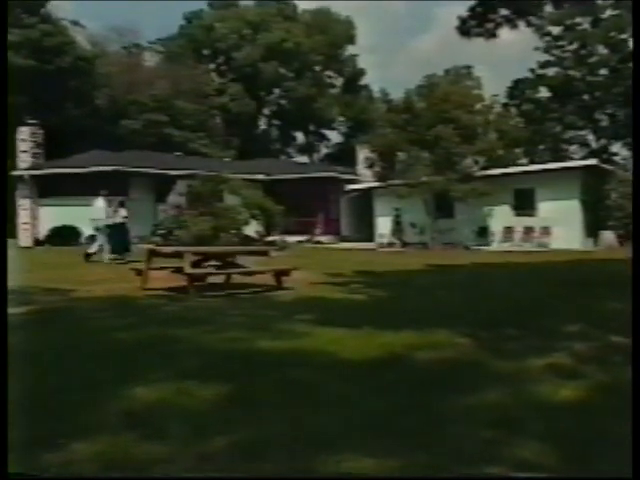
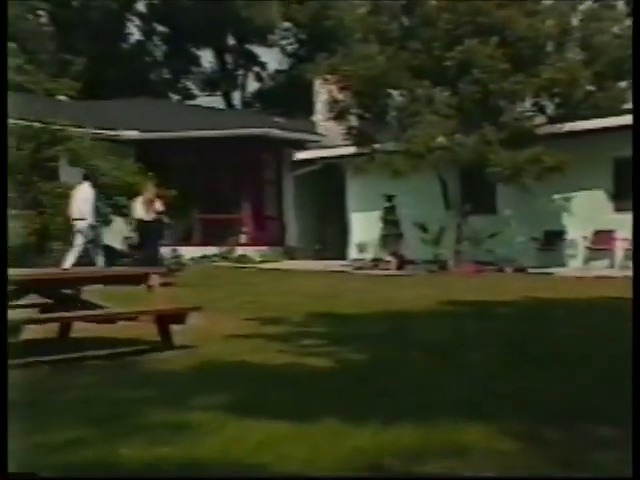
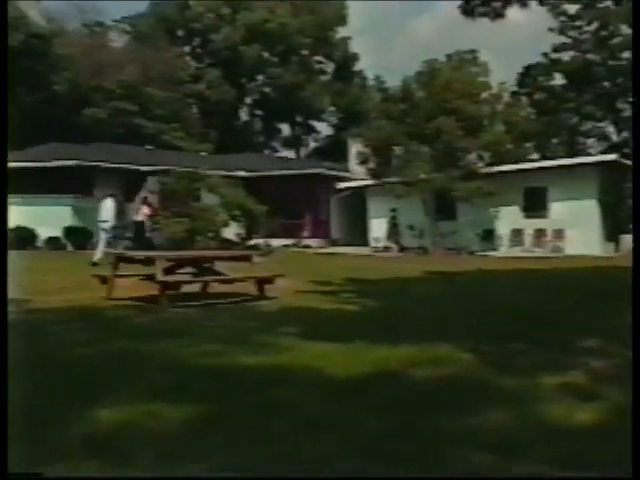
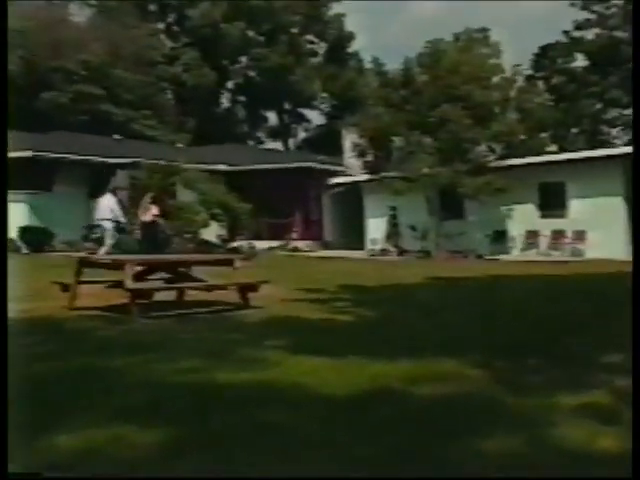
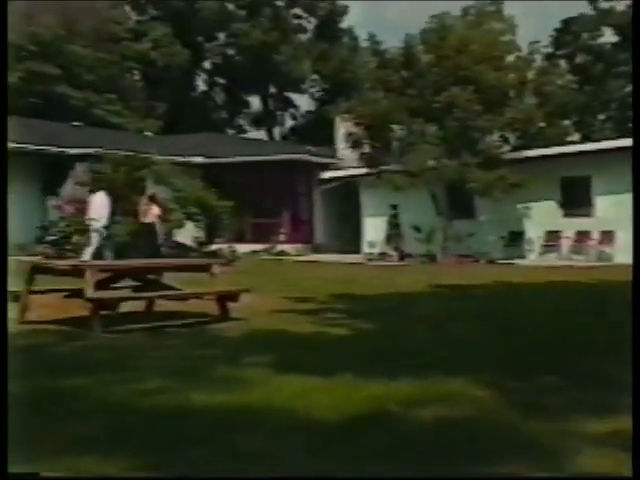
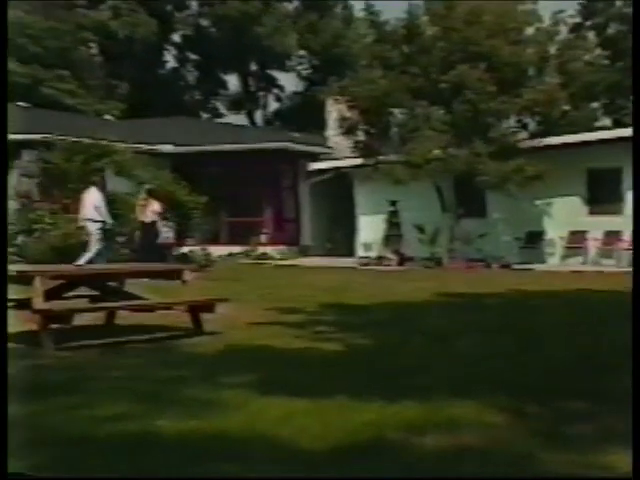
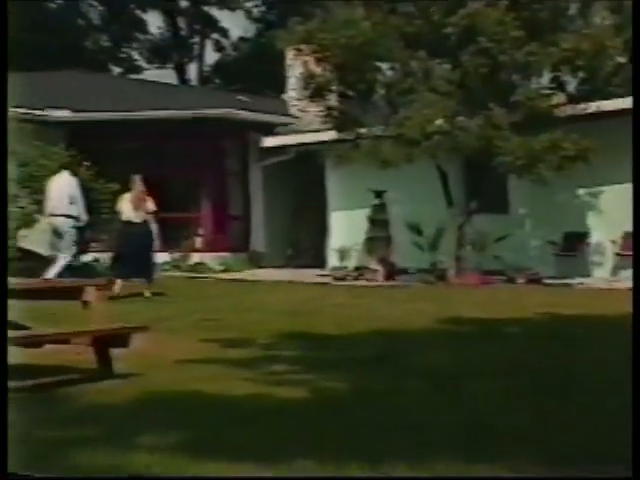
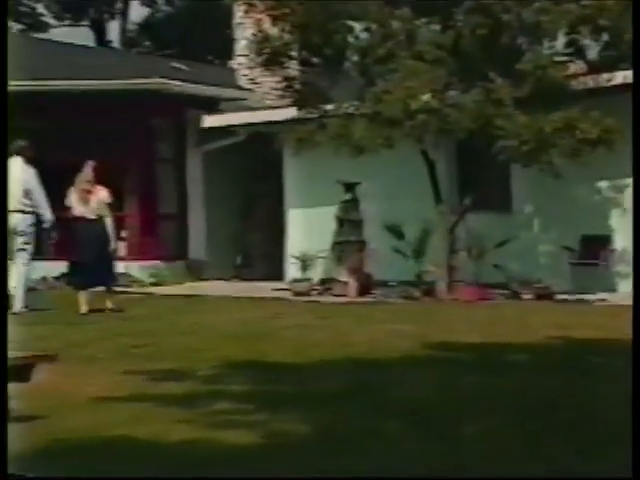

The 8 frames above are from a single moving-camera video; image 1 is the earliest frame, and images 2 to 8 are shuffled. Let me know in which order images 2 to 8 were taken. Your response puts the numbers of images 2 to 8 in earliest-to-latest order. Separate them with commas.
3, 4, 5, 6, 2, 7, 8
